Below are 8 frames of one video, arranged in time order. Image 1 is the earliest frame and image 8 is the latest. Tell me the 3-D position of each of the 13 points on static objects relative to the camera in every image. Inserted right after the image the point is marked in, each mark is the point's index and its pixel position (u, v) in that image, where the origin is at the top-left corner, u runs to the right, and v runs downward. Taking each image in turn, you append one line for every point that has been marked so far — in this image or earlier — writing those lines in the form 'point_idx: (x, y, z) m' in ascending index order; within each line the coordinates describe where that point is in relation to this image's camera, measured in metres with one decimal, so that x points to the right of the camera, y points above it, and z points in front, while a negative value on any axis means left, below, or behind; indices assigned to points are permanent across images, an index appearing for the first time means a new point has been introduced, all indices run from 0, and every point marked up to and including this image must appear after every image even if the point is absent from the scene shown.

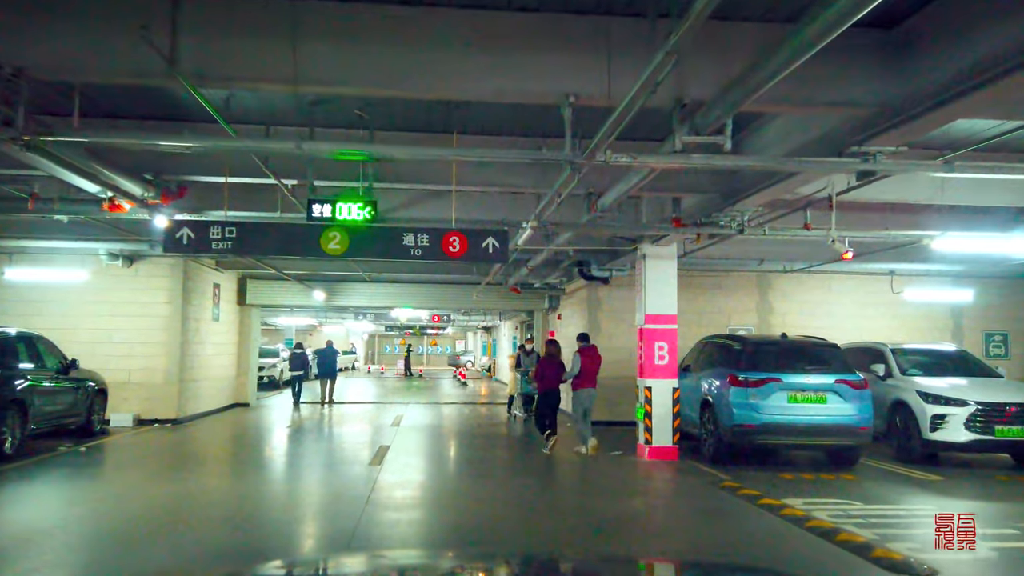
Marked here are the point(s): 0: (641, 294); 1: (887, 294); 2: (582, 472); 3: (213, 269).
0: (+1.9, -0.1, +11.3) m
1: (+8.0, -0.1, +16.1) m
2: (+1.0, -2.6, +10.8) m
3: (-6.7, +0.4, +17.1) m
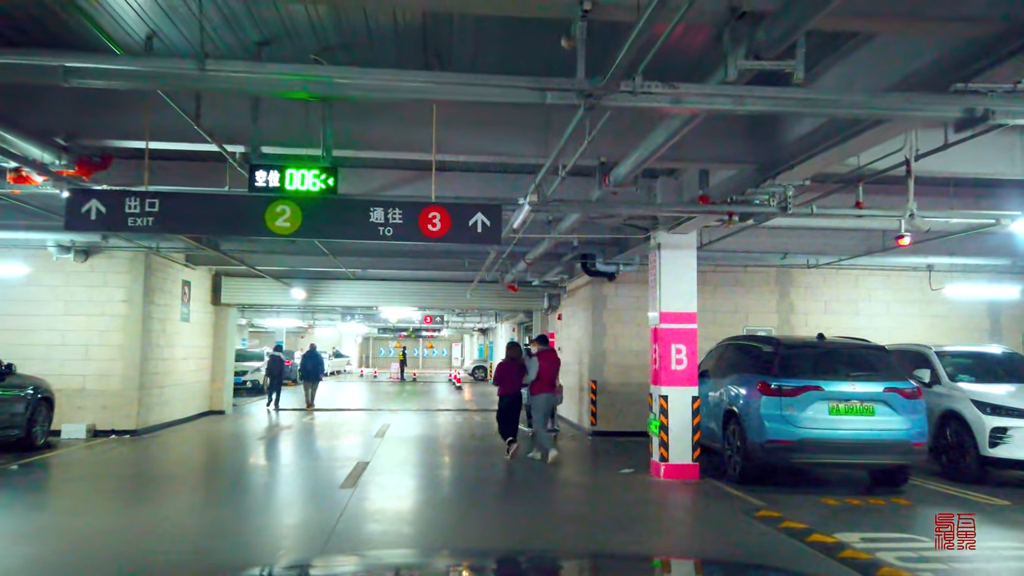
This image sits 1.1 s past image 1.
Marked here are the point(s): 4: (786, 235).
0: (+1.9, 0.0, +9.8) m
1: (+7.9, -0.1, +14.7) m
2: (+1.0, -2.5, +9.4) m
3: (-6.8, +0.5, +15.6) m
4: (+4.4, +0.9, +12.2) m
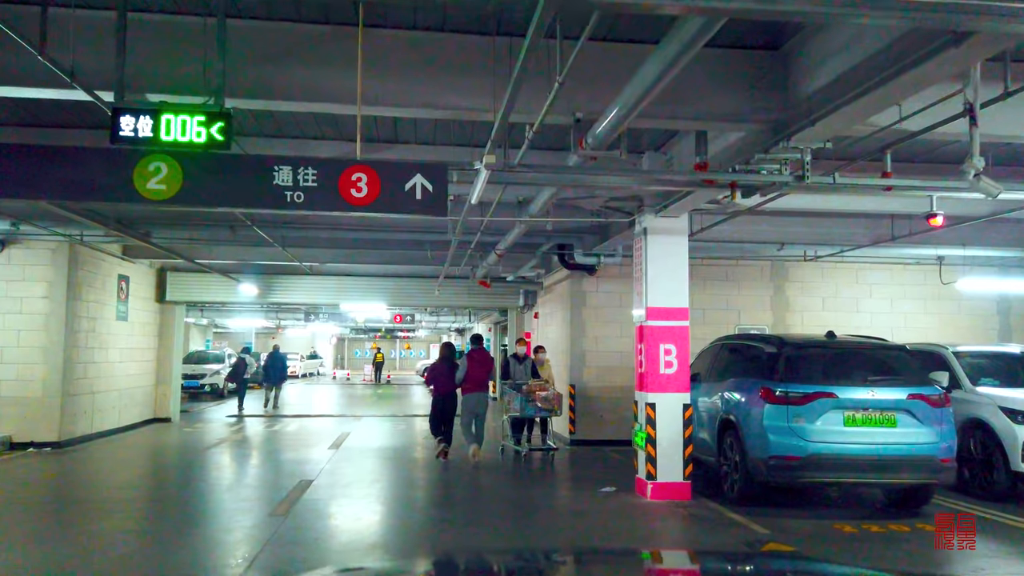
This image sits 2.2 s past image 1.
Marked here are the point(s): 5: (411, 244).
0: (+1.5, +0.1, +8.6) m
1: (+7.4, 0.0, +13.5) m
2: (+0.6, -2.4, +8.1) m
3: (-7.3, +0.6, +14.2) m
4: (+3.9, +1.0, +10.9) m
5: (-1.6, +0.7, +11.8) m
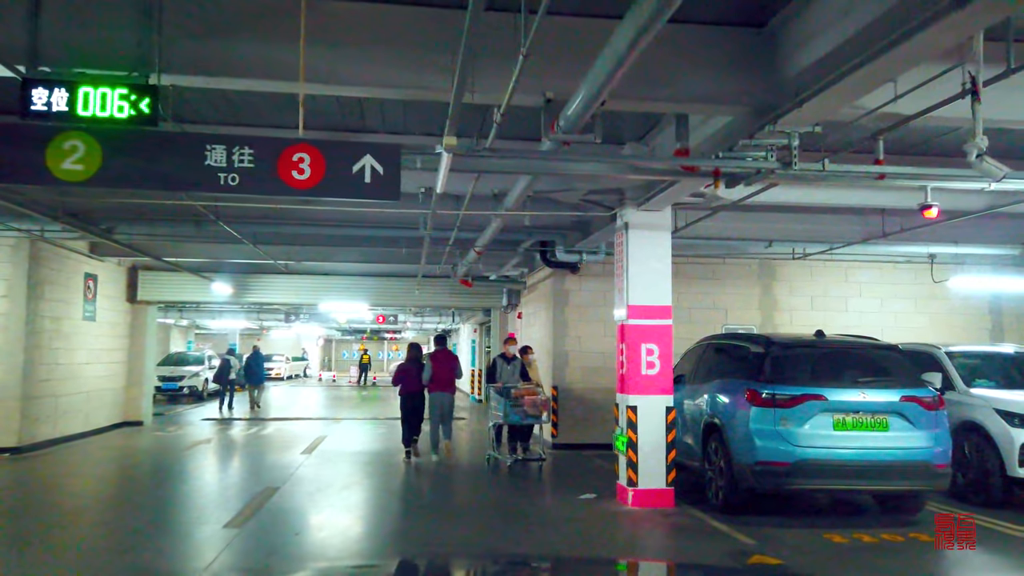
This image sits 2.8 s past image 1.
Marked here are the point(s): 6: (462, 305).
0: (+1.2, +0.1, +8.2) m
1: (+7.0, +0.1, +13.2) m
2: (+0.3, -2.3, +7.7) m
3: (-7.7, +0.6, +13.7) m
4: (+3.6, +1.0, +10.6) m
5: (-1.9, +0.7, +11.4) m
6: (-1.2, -0.4, +17.4) m
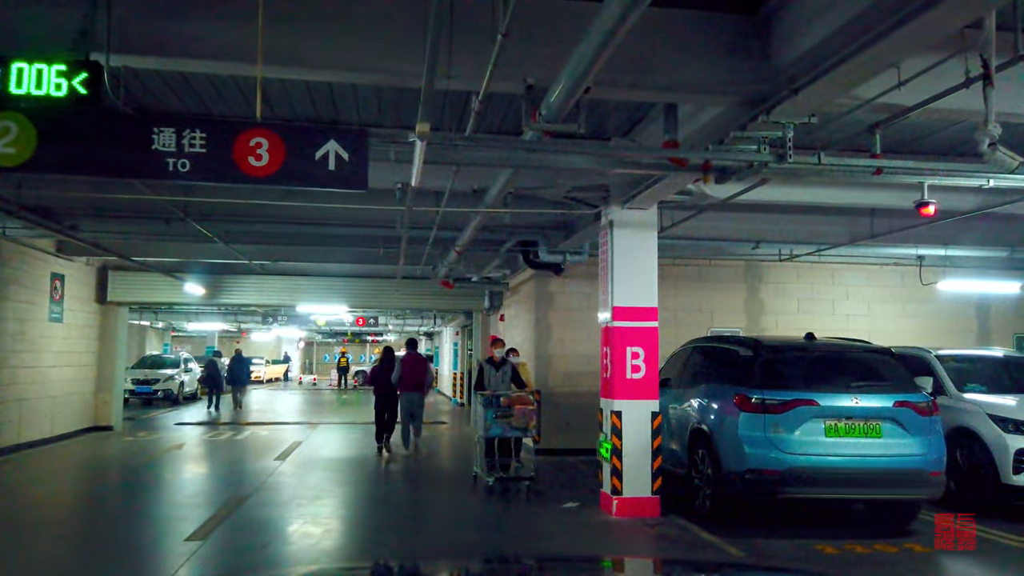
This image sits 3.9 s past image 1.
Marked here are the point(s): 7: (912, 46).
0: (+1.0, +0.1, +7.9) m
1: (+6.7, 0.0, +13.1) m
2: (+0.1, -2.4, +7.3) m
3: (-8.0, +0.6, +13.2) m
4: (+3.4, +1.0, +10.3) m
5: (-2.2, +0.7, +11.1) m
6: (-1.6, -0.4, +17.1) m
7: (+2.2, +1.3, +4.1) m
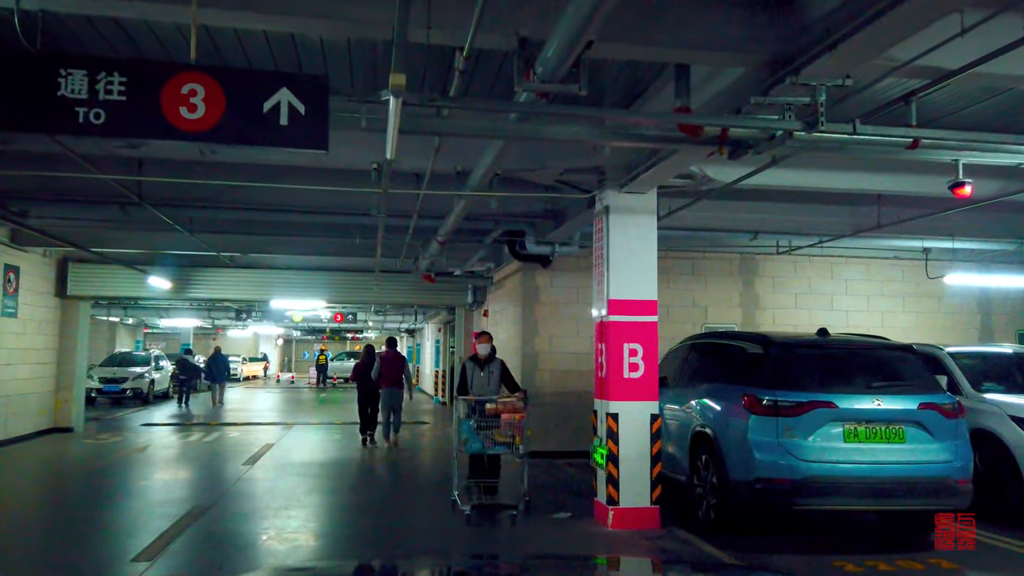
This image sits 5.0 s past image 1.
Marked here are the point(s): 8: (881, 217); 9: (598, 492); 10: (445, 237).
0: (+0.9, +0.2, +7.2) m
1: (+6.5, +0.1, +12.5) m
2: (0.0, -2.3, +6.7) m
3: (-8.2, +0.7, +12.3) m
4: (+3.2, +1.0, +9.8) m
5: (-2.4, +0.8, +10.3) m
6: (-1.9, -0.3, +16.4) m
7: (+2.2, +1.4, +3.5) m
8: (+4.9, +0.9, +10.0) m
9: (+0.8, -1.9, +7.2) m
10: (-0.8, +0.6, +9.3) m
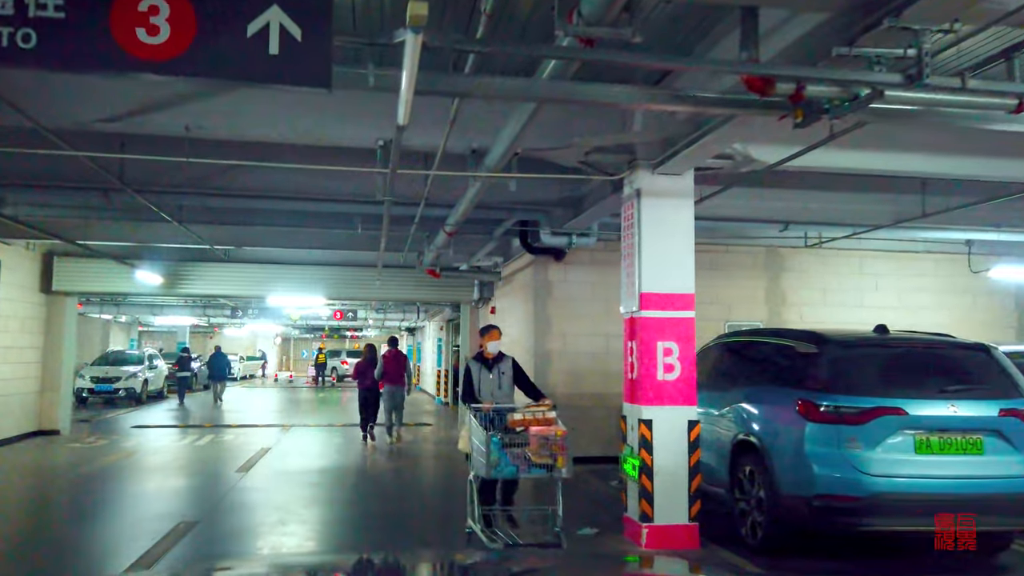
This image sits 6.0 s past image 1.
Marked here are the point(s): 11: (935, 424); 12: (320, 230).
0: (+1.0, +0.2, +6.5) m
1: (+6.7, +0.2, +11.8) m
2: (+0.2, -2.2, +6.0) m
3: (-8.1, +0.8, +11.6) m
4: (+3.4, +1.1, +9.0) m
5: (-2.2, +0.9, +9.6) m
6: (-1.7, -0.2, +15.6) m
7: (+2.3, +1.5, +2.8) m
8: (+5.0, +1.0, +9.3) m
9: (+1.0, -1.9, +6.4) m
10: (-0.6, +0.7, +8.6) m
11: (+3.0, -1.0, +5.3) m
12: (-2.6, +0.8, +10.3) m
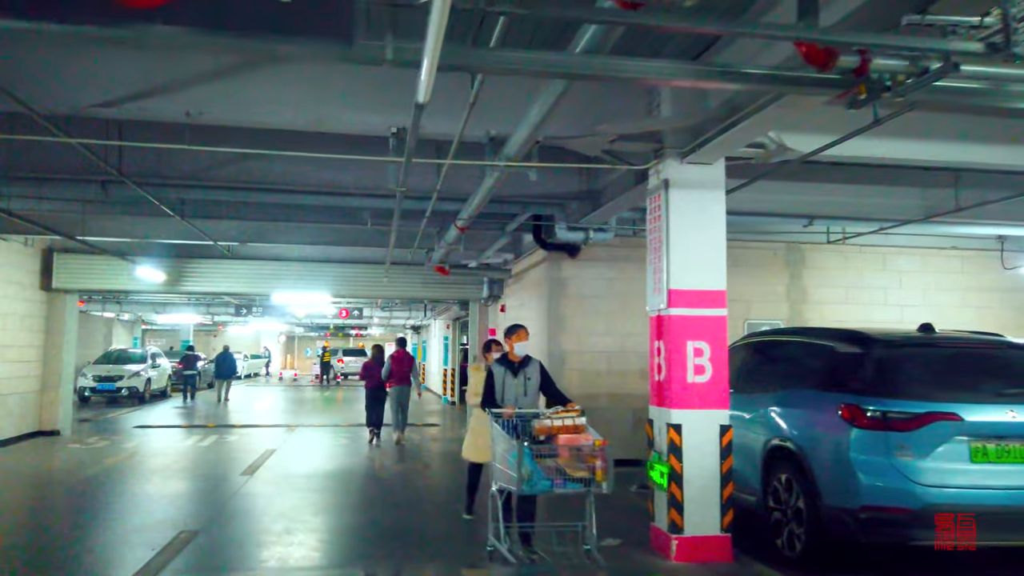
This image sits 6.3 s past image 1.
0: (+1.2, +0.3, +6.1) m
1: (+6.8, +0.2, +11.4) m
2: (+0.3, -2.2, +5.6) m
3: (-7.9, +0.8, +11.3) m
4: (+3.5, +1.1, +8.7) m
5: (-2.0, +0.9, +9.3) m
6: (-1.5, -0.2, +15.3) m
7: (+2.5, +1.5, +2.4) m
8: (+5.2, +1.0, +8.9) m
9: (+1.2, -1.8, +6.1) m
10: (-0.5, +0.7, +8.2) m
11: (+3.1, -0.9, +5.0) m
12: (-2.4, +0.8, +9.9) m
